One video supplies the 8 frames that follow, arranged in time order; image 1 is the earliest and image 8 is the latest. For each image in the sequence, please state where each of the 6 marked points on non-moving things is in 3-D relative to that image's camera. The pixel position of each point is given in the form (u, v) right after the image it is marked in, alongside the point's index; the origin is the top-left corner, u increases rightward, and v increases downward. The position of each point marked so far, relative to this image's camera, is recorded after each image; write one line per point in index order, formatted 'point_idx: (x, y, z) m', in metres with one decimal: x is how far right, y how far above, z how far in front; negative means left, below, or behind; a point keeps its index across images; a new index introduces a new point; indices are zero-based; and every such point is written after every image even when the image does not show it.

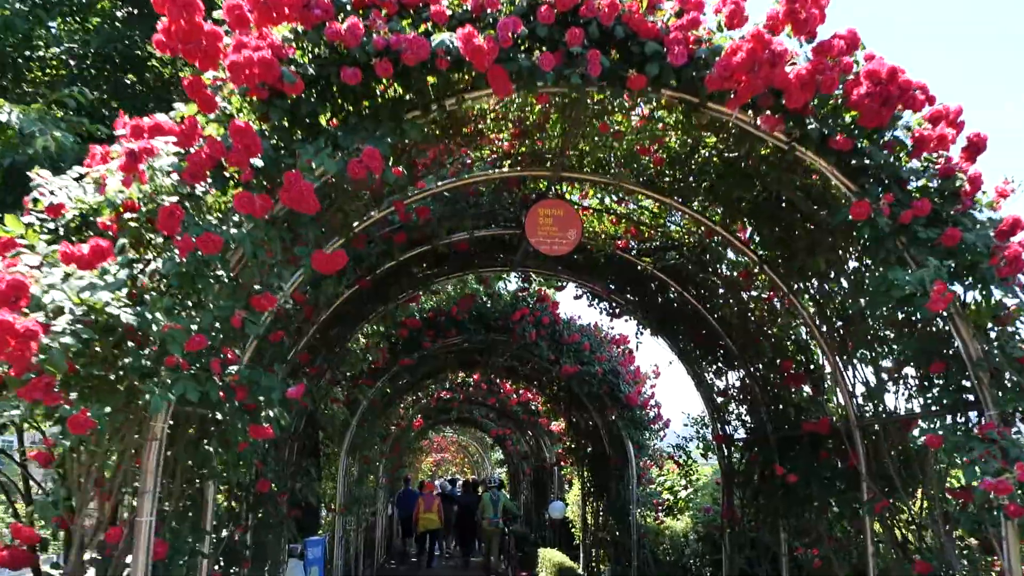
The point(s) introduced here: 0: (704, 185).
0: (+0.8, +0.5, +3.8) m
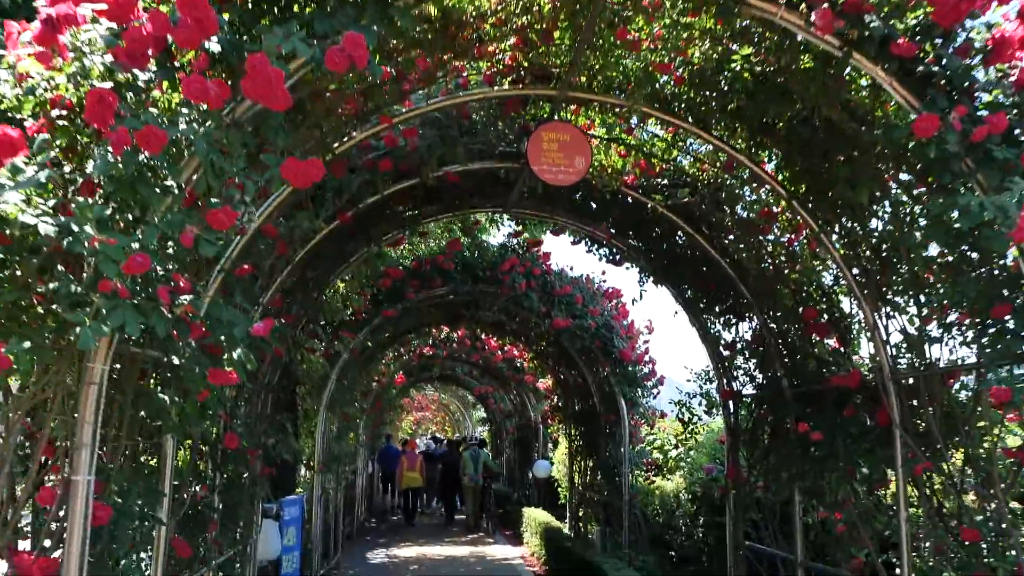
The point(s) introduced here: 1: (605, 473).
0: (+0.8, +0.7, +3.4) m
1: (+0.9, -1.8, +8.4) m
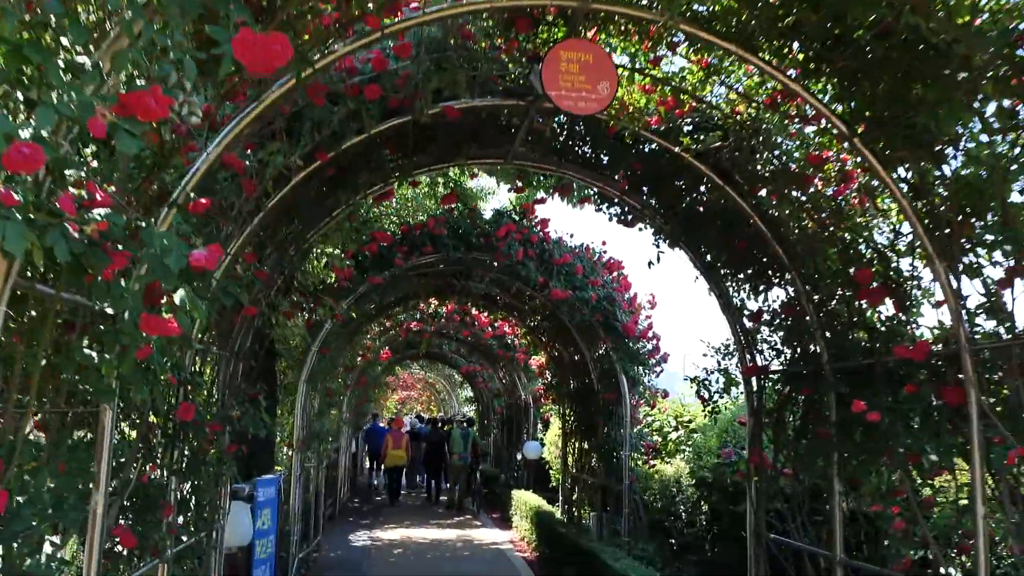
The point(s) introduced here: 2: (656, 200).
0: (+0.9, +0.9, +2.8) m
1: (+0.8, -1.5, +7.9) m
2: (+0.7, +0.4, +4.4) m
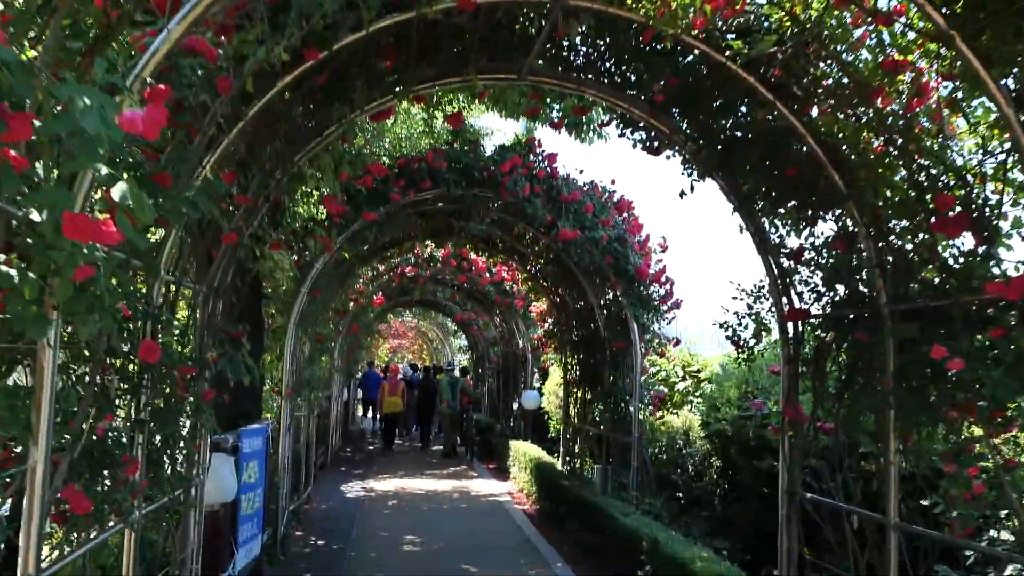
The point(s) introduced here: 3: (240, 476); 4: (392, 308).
0: (+1.0, +1.1, +2.3) m
1: (+0.9, -1.0, +7.5) m
2: (+0.8, +0.8, +3.9) m
3: (-1.6, -1.1, +5.0) m
4: (-2.4, -0.4, +17.2) m
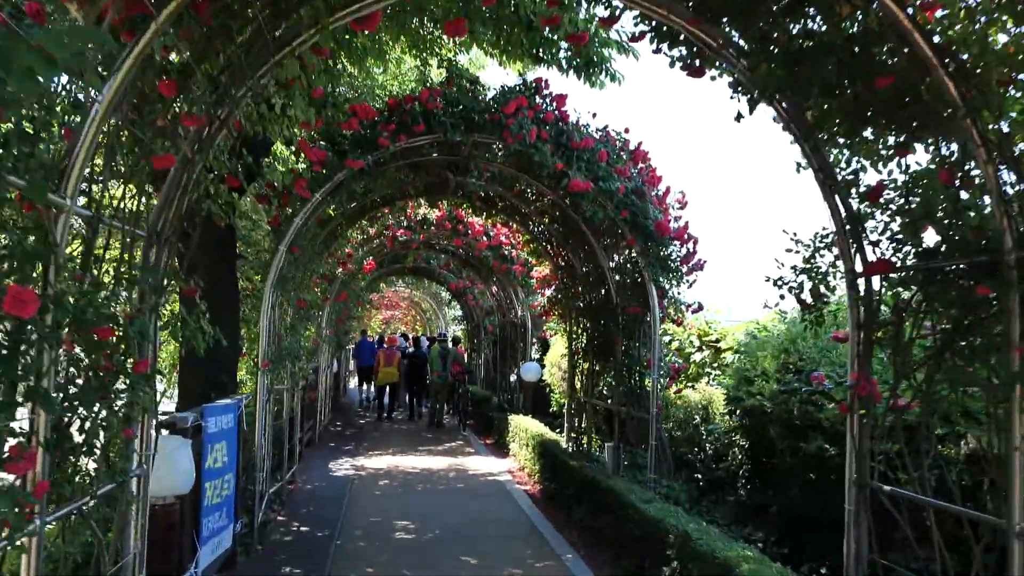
0: (+1.1, +1.2, +1.6) m
1: (+0.9, -0.7, +6.8) m
2: (+0.9, +1.0, +3.2) m
3: (-1.5, -0.8, +4.2) m
4: (-2.5, +0.2, +16.4) m
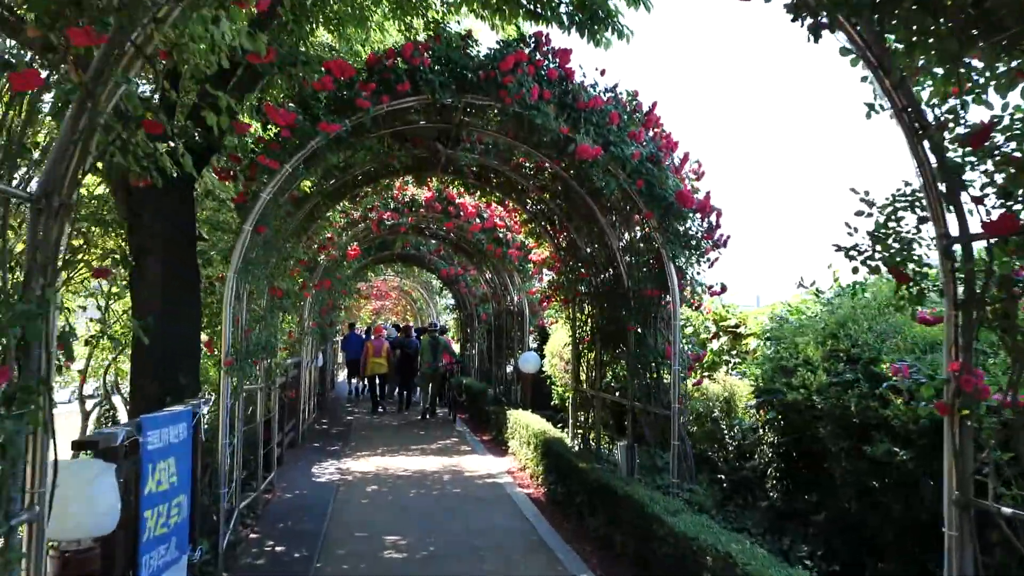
0: (+1.1, +1.3, +0.8) m
1: (+0.9, -0.6, +6.1) m
2: (+0.9, +1.0, +2.5) m
3: (-1.5, -0.8, +3.5) m
4: (-2.6, +0.4, +15.7) m
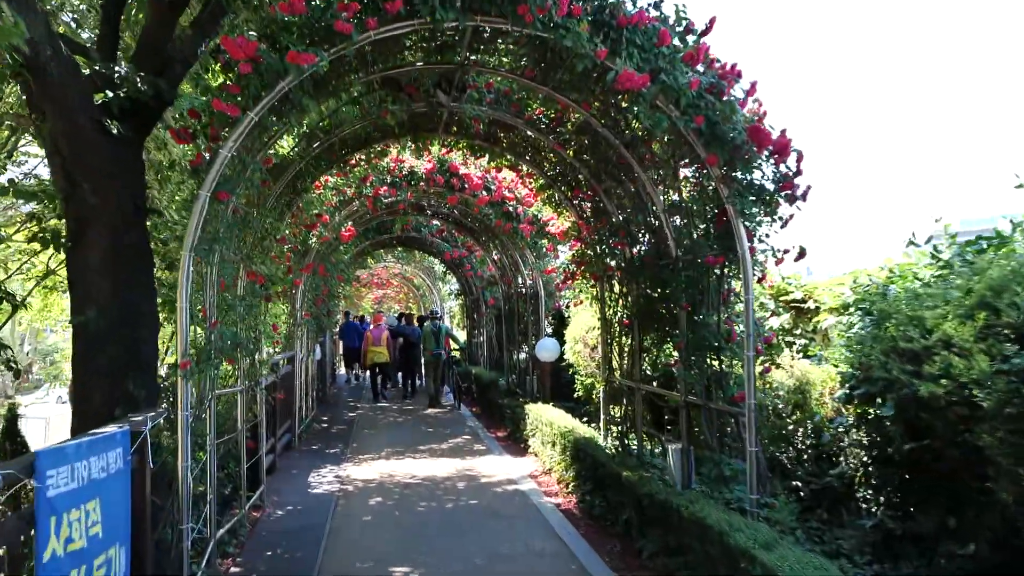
0: (+1.2, +1.4, -0.3) m
1: (+1.0, -0.4, +5.0) m
2: (+1.0, +1.2, +1.3) m
3: (-1.3, -0.7, +2.4) m
4: (-2.4, +0.7, +14.5) m
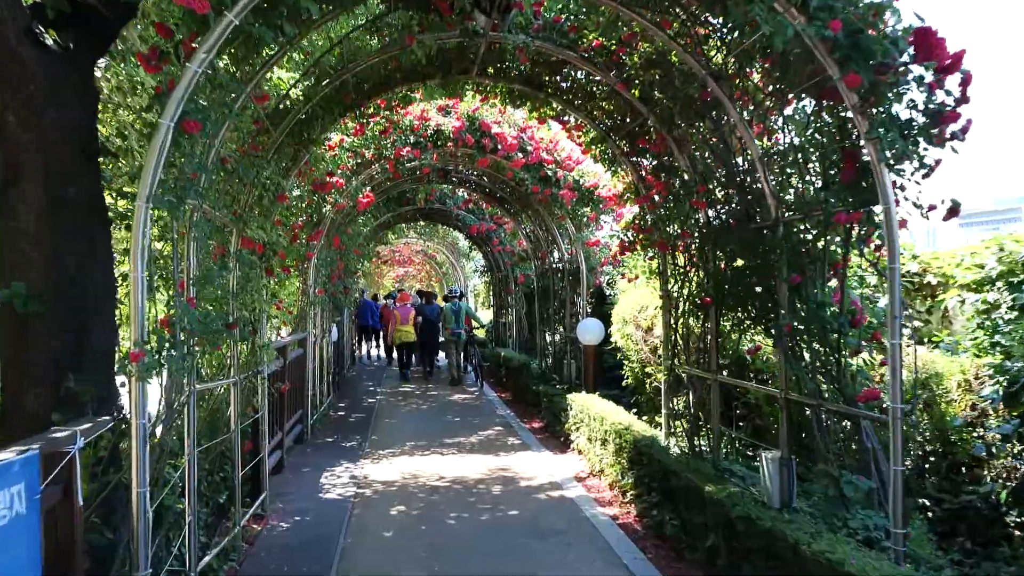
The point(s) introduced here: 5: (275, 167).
0: (+1.3, +1.4, -1.4) m
1: (+1.3, -0.3, +3.9) m
2: (+1.2, +1.2, +0.2) m
3: (-1.1, -0.6, +1.4) m
4: (-1.9, +1.0, +13.5) m
5: (-1.4, +0.7, +5.0) m
